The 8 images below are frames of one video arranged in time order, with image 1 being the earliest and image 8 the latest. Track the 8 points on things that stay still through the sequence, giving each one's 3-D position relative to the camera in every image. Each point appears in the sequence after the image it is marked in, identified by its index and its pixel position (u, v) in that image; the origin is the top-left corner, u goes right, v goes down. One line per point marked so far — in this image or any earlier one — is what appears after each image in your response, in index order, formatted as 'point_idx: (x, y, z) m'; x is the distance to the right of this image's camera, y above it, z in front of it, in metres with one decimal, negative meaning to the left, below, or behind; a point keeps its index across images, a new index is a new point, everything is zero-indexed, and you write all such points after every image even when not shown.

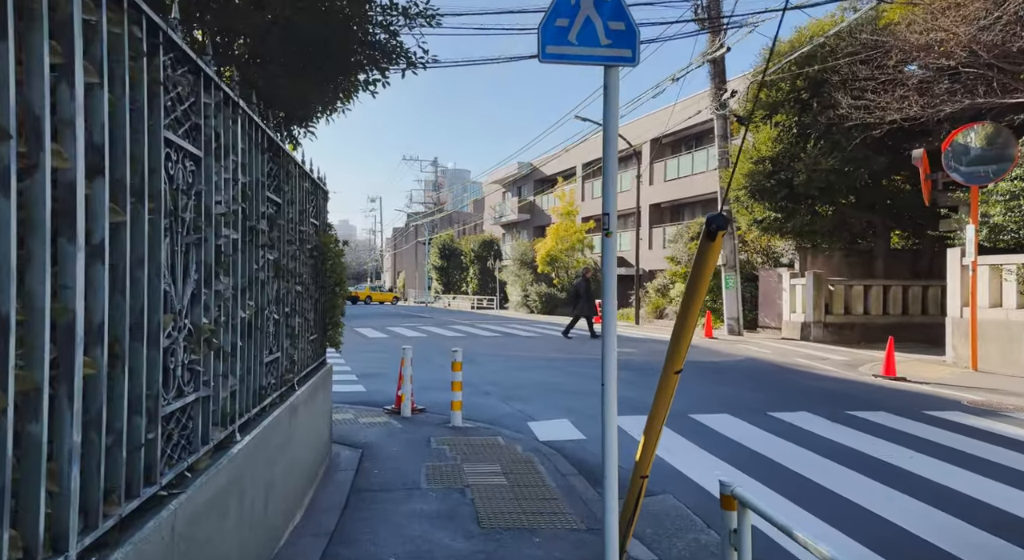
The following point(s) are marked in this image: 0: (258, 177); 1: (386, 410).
0: (-1.6, +0.6, +3.7) m
1: (-1.8, -1.8, +8.3) m
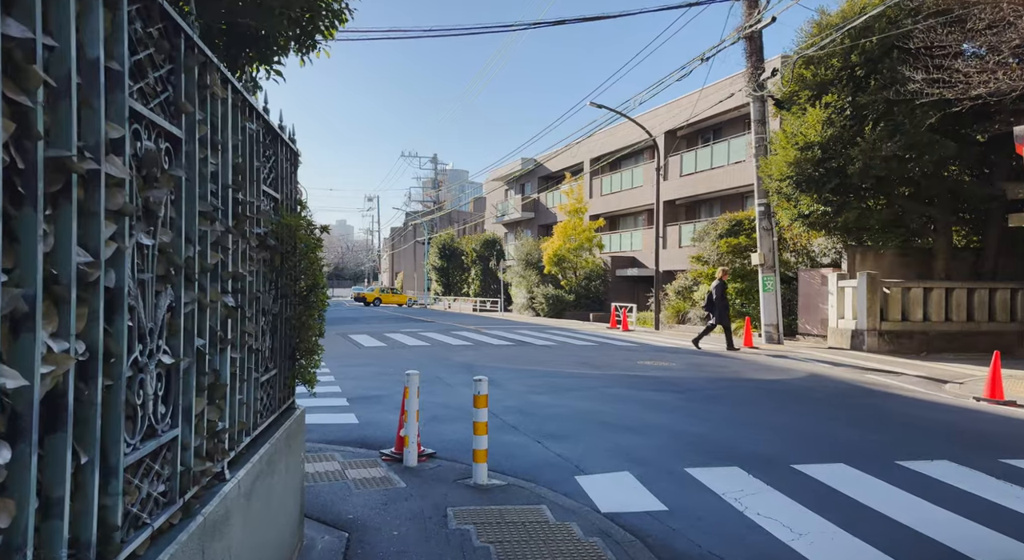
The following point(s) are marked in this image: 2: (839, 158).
0: (-1.1, +0.6, +1.6) m
1: (-1.4, -1.9, +6.3) m
2: (+8.3, +3.1, +15.0) m
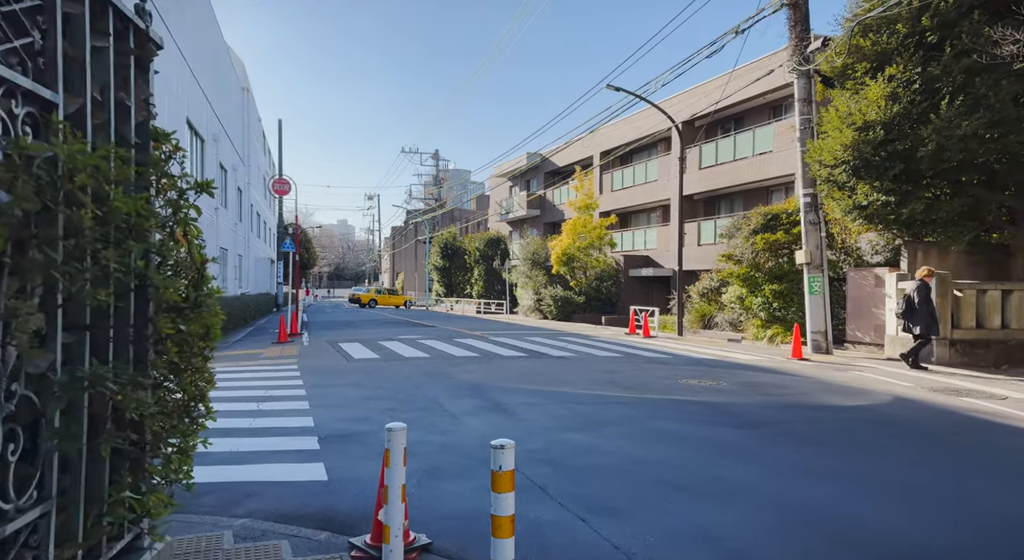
0: (-0.9, +0.6, -0.5) m
1: (-1.1, -1.9, +4.1) m
2: (+8.5, +3.0, +12.9) m
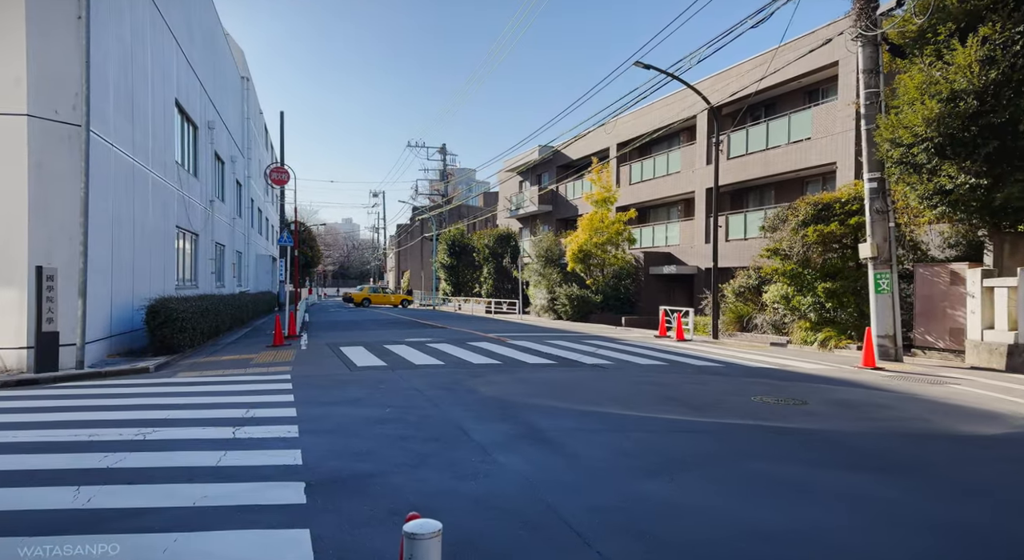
0: (-0.5, +0.6, -2.3) m
1: (-0.6, -1.8, +2.3) m
2: (+9.1, +3.1, +11.0) m
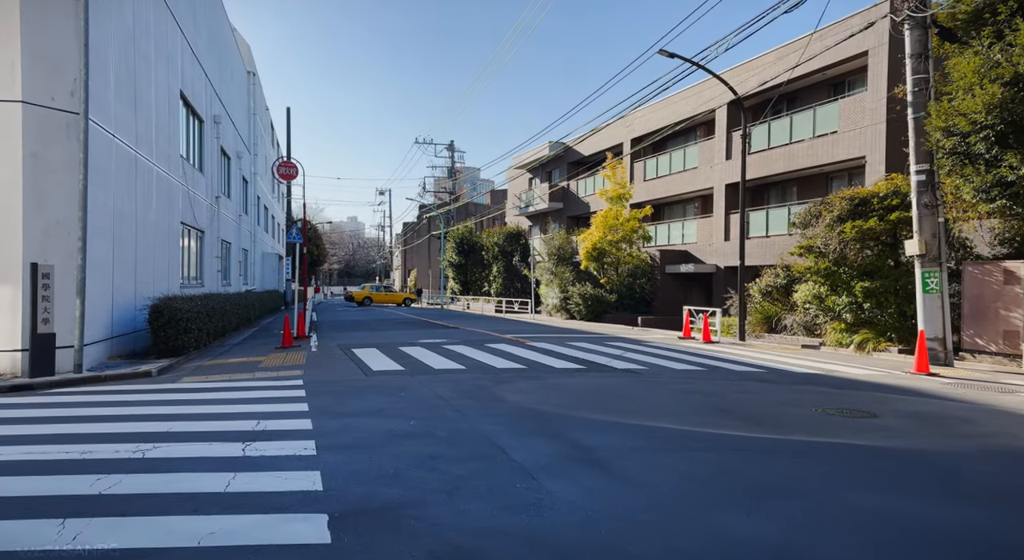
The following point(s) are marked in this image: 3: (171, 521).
0: (-0.1, +0.6, -3.1) m
1: (-0.2, -1.8, +1.5) m
2: (+9.6, +3.1, +10.1) m
3: (-2.6, -1.8, +4.5) m
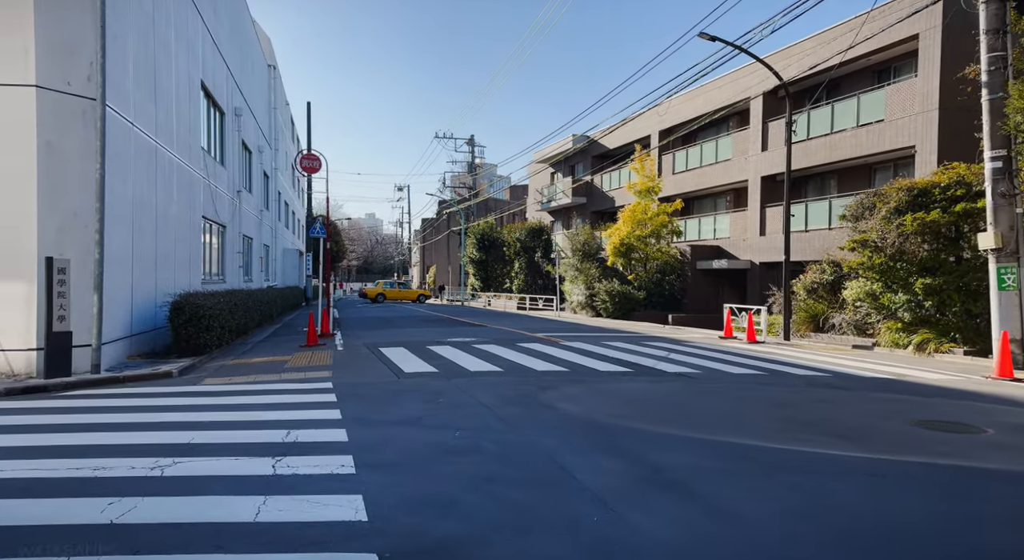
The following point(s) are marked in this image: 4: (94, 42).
0: (+0.3, +0.6, -3.9) m
1: (+0.2, -1.8, +0.7) m
2: (+10.3, +3.2, +9.0) m
3: (-2.0, -1.8, +3.8) m
4: (-7.3, +4.2, +10.4) m
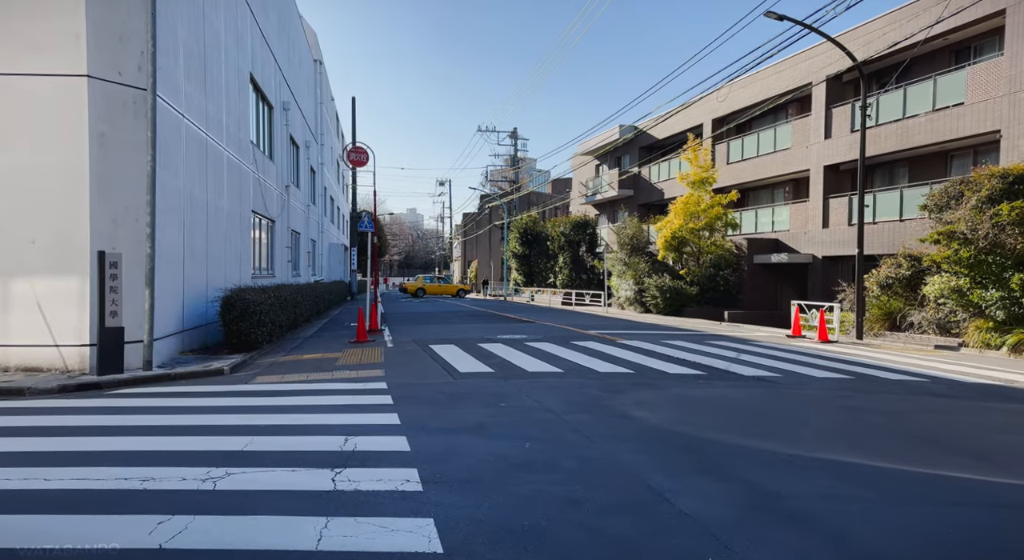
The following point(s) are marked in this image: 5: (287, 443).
0: (+0.3, +0.6, -4.6) m
1: (+0.6, -1.8, +0.1) m
2: (+11.2, +3.2, +7.6) m
3: (-1.4, -1.8, +3.3) m
4: (-6.2, +4.3, +10.1) m
5: (-2.3, -1.7, +6.1) m
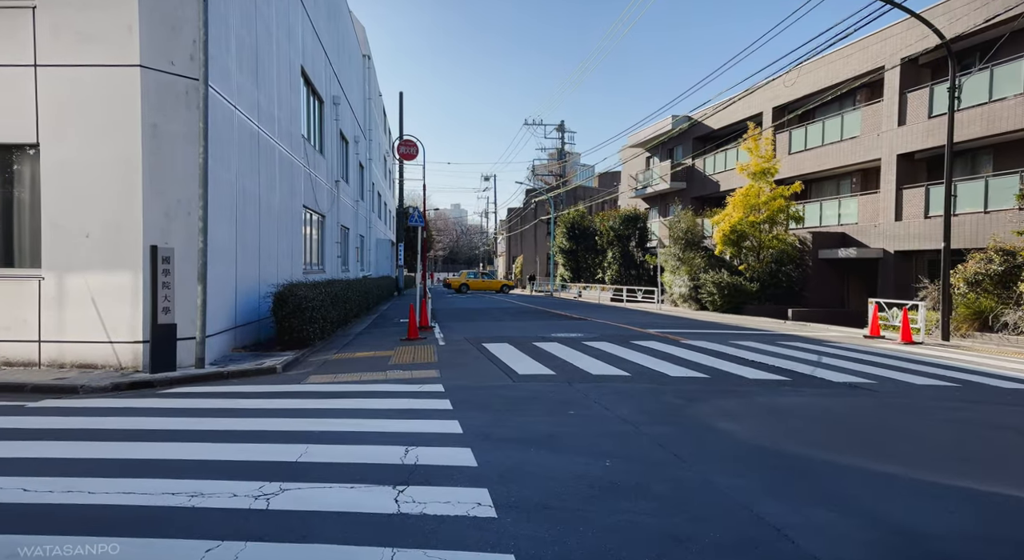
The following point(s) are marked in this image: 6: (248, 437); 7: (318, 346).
0: (+0.3, +0.5, -5.3) m
1: (+0.9, -1.8, -0.6) m
2: (+12.0, +3.3, +6.1) m
3: (-0.9, -1.8, +2.7) m
4: (-5.2, +4.3, +9.8) m
5: (-1.6, -1.6, +5.6) m
6: (-2.7, -1.6, +6.1) m
7: (-4.5, -1.5, +13.6) m
